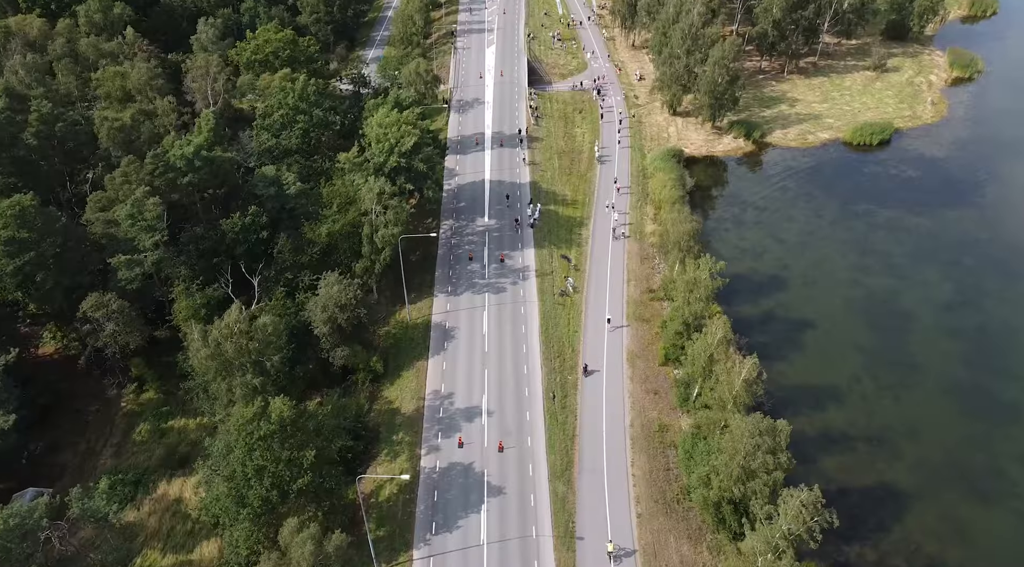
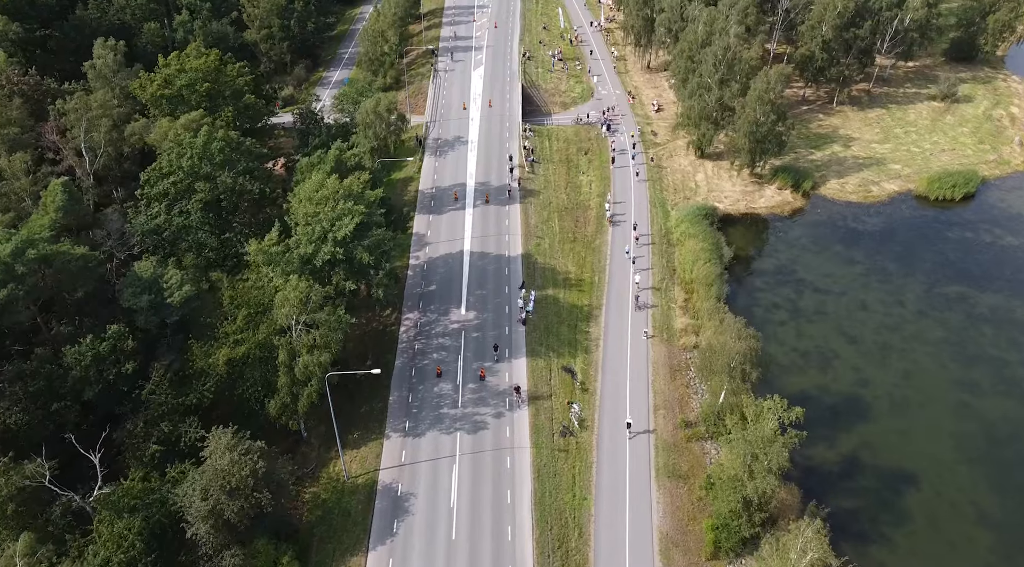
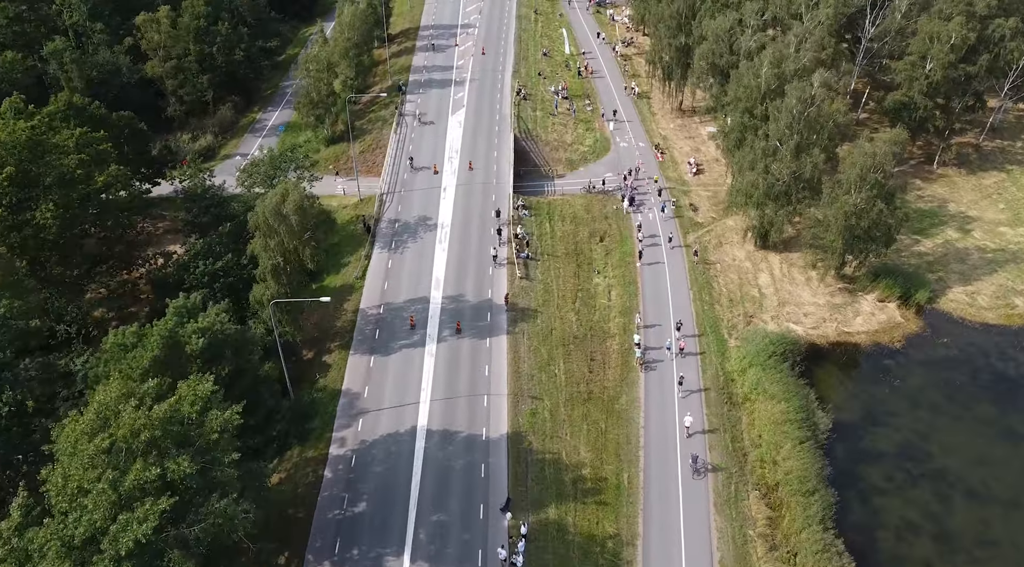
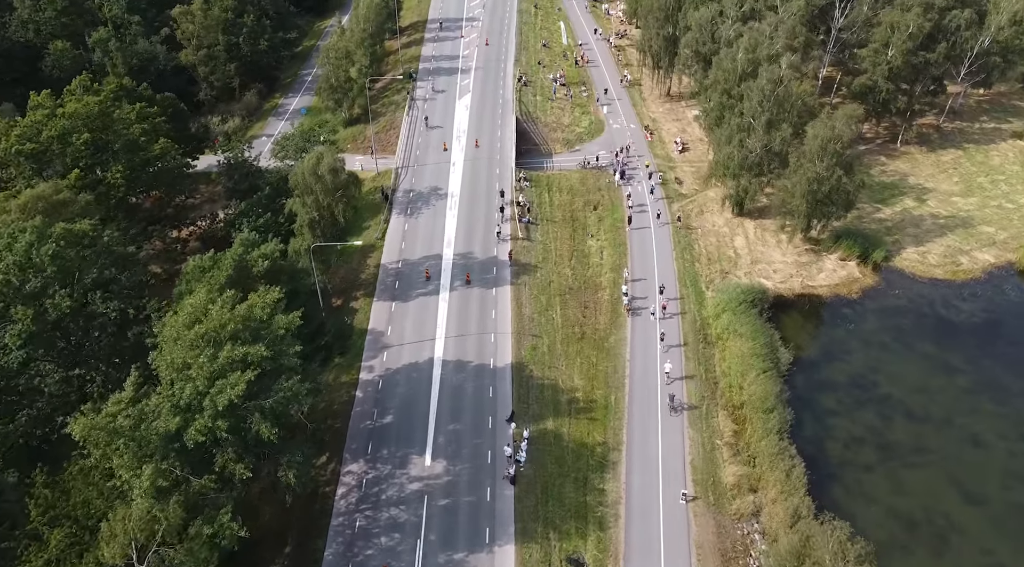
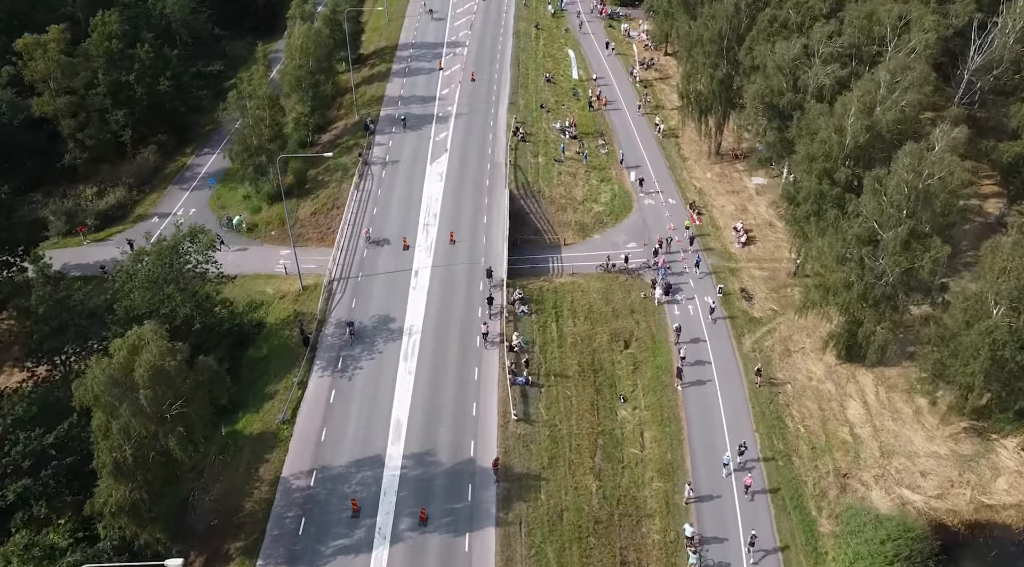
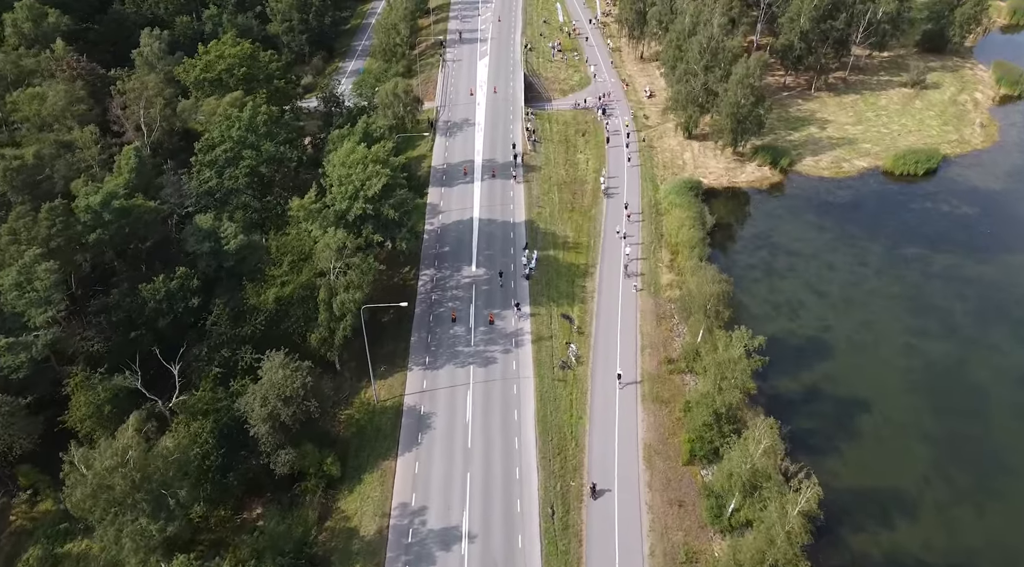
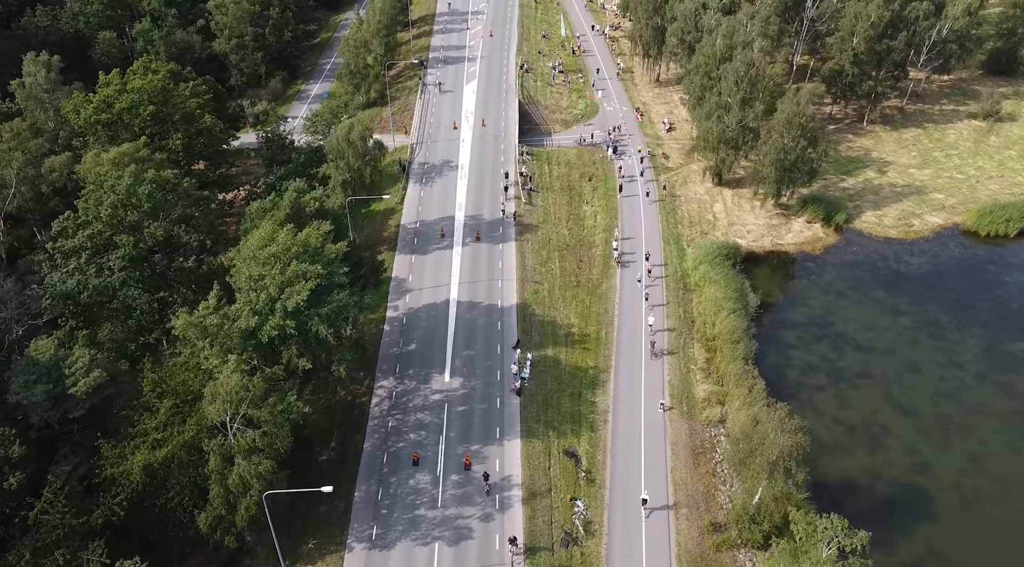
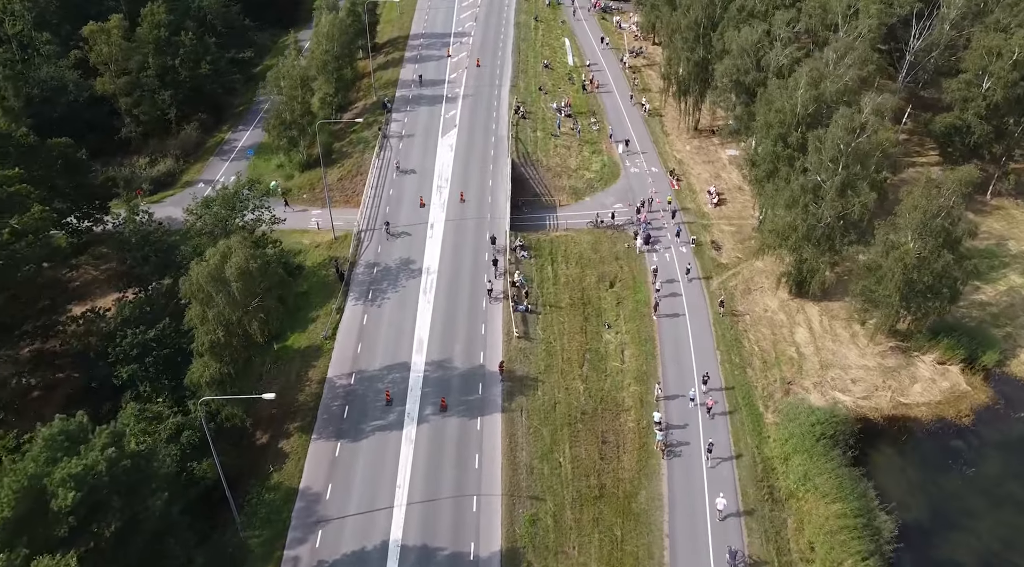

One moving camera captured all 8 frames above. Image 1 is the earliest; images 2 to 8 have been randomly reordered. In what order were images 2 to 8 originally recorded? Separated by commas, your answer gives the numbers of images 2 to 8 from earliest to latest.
6, 2, 7, 4, 3, 8, 5
